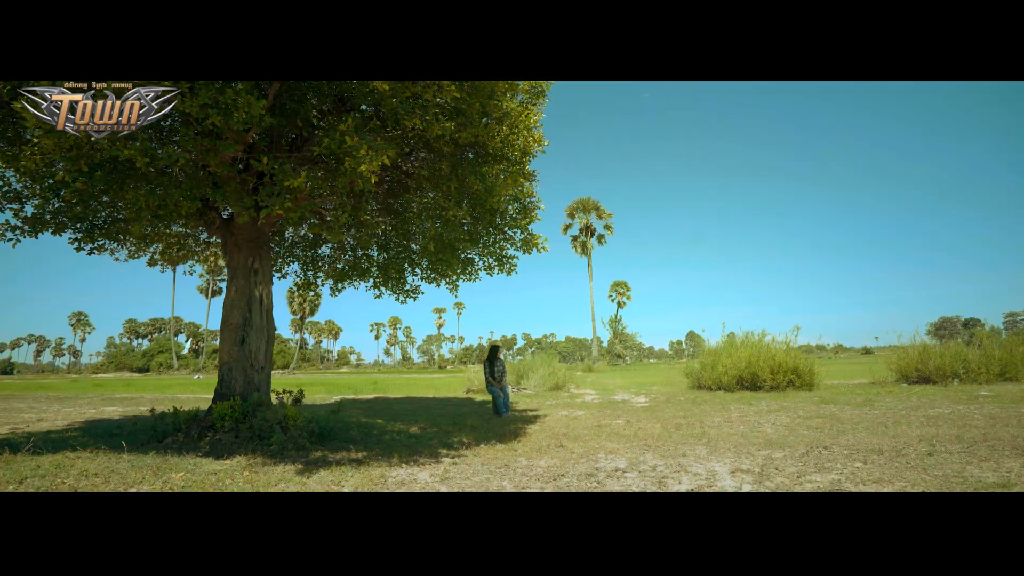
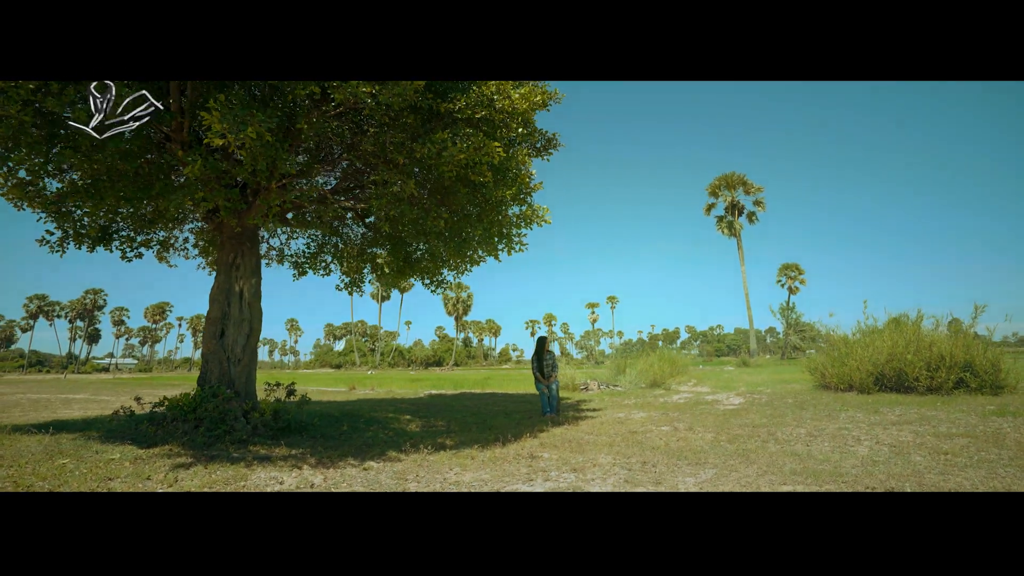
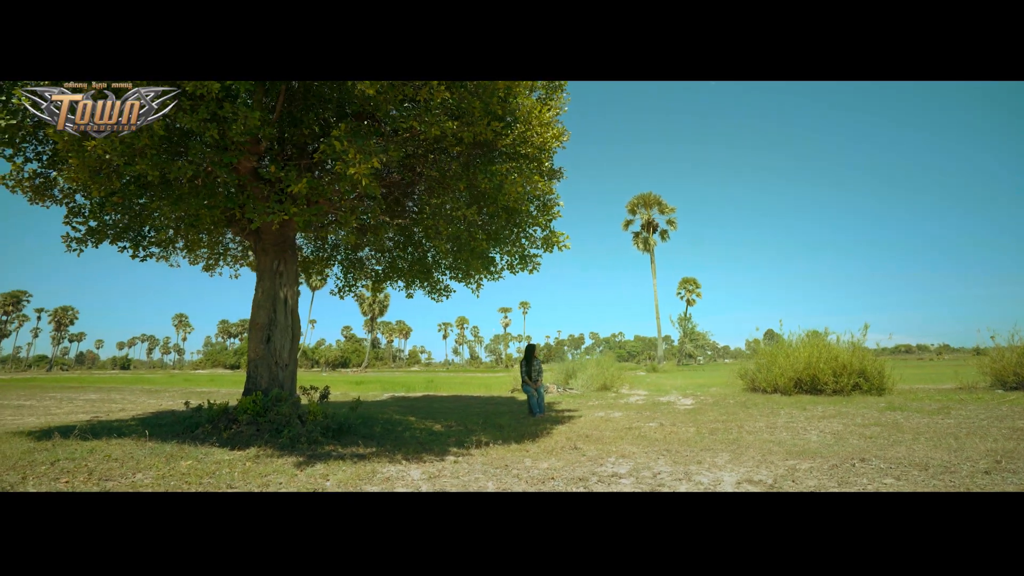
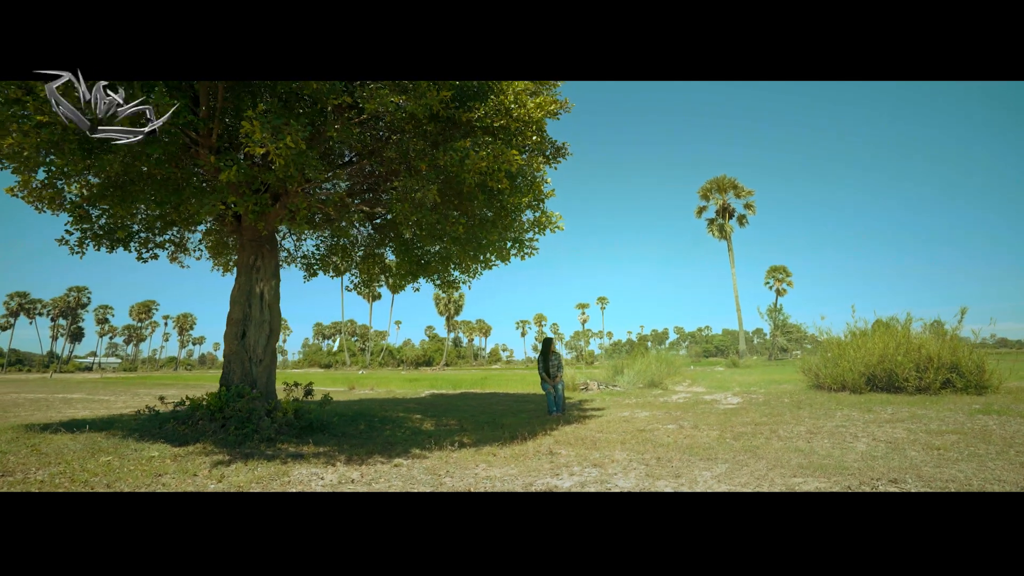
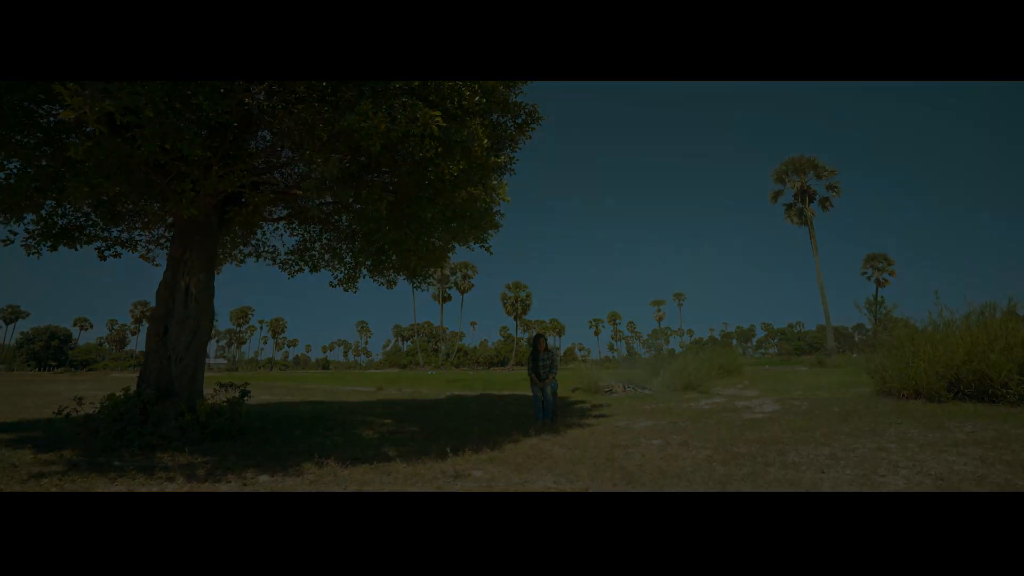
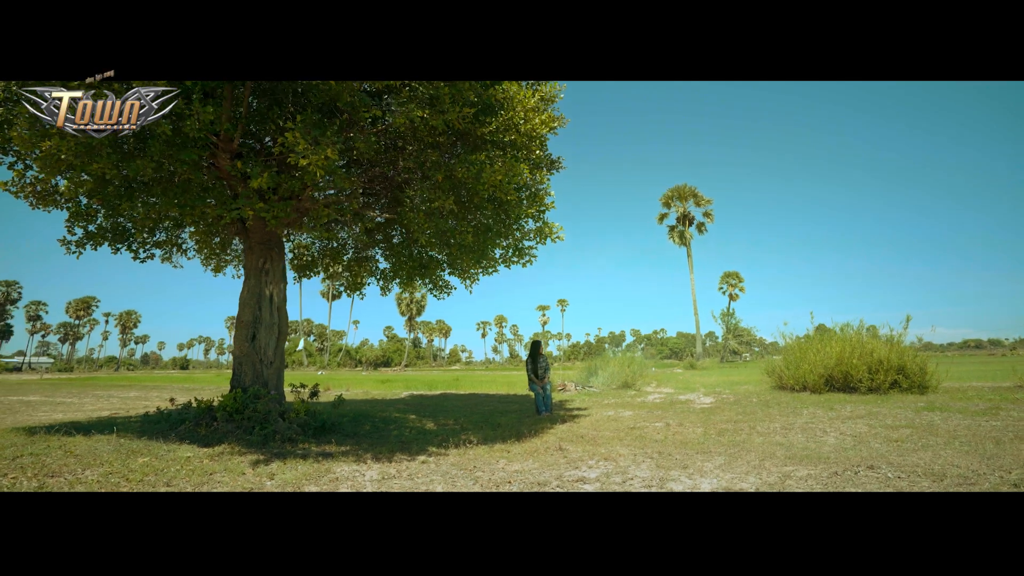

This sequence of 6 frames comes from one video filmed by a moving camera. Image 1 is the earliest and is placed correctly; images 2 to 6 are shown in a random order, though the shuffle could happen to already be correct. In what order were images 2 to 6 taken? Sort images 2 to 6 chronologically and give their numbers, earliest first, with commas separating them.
3, 6, 4, 2, 5
